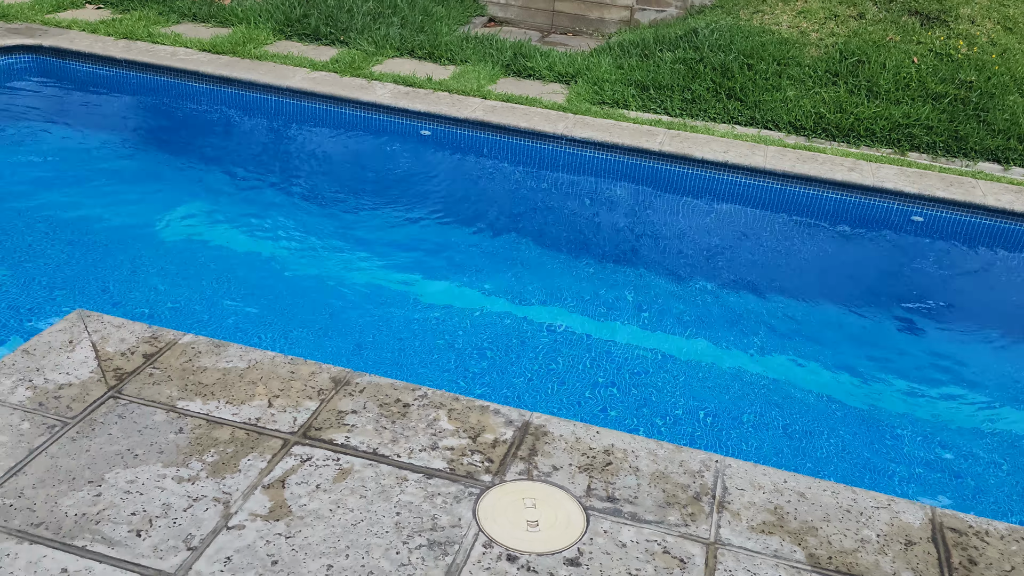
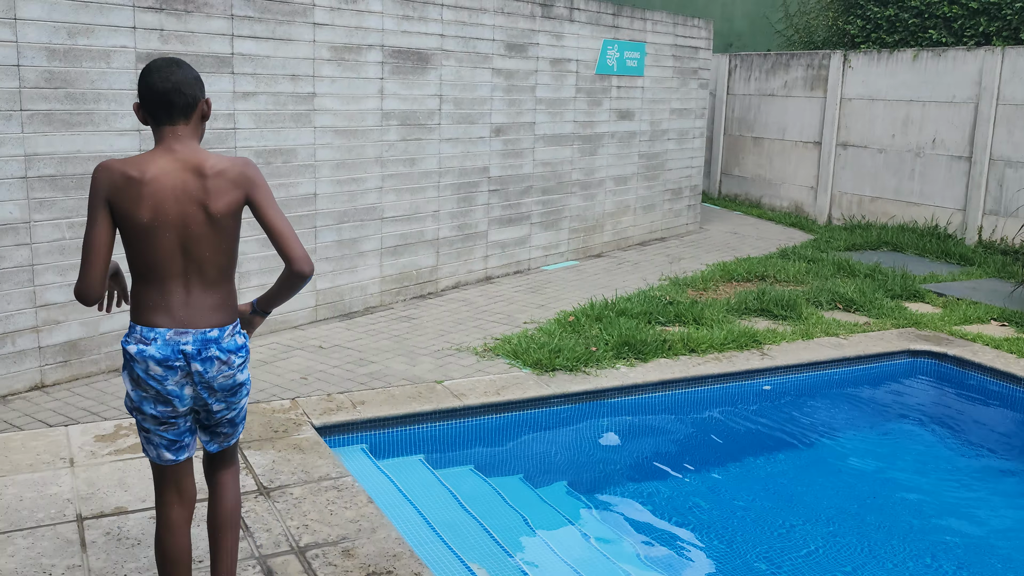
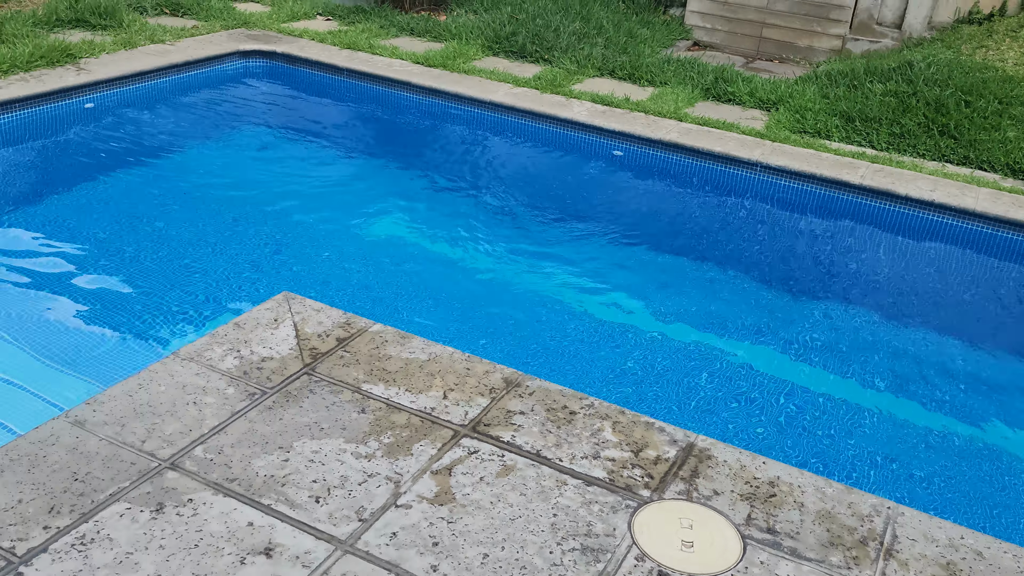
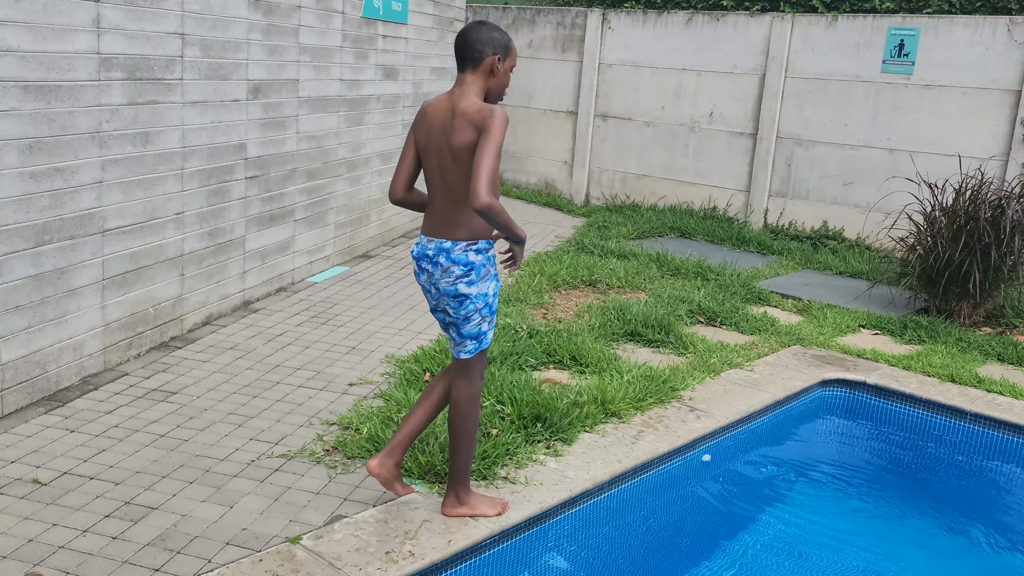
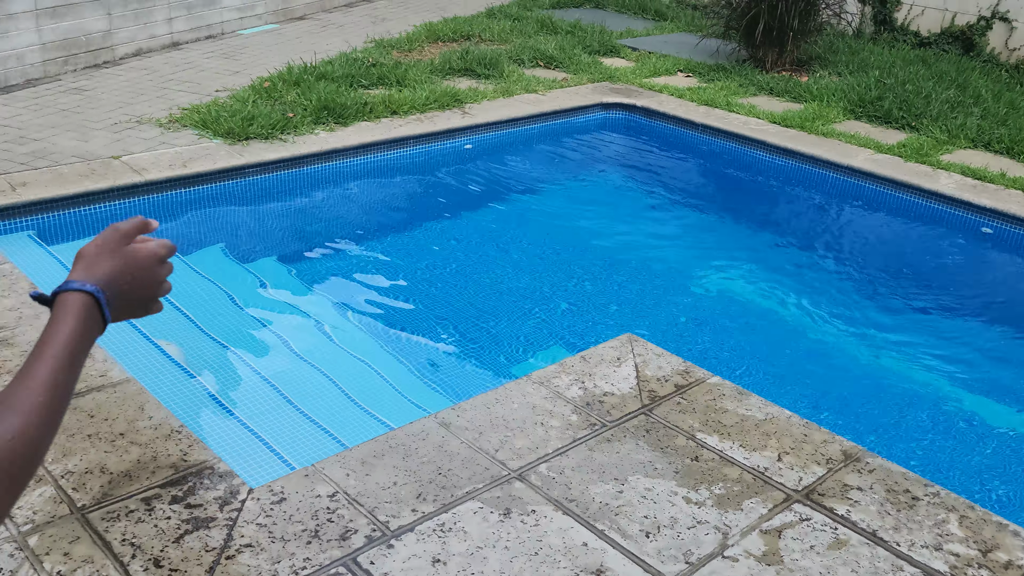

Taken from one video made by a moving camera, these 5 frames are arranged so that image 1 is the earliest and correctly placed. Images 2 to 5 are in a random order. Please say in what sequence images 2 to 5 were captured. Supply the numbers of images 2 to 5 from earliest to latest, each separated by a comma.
3, 5, 2, 4
